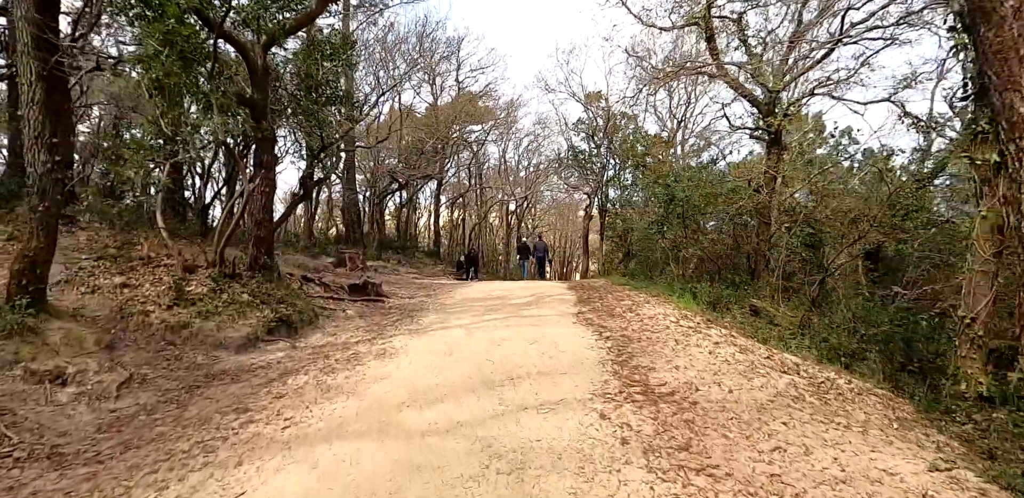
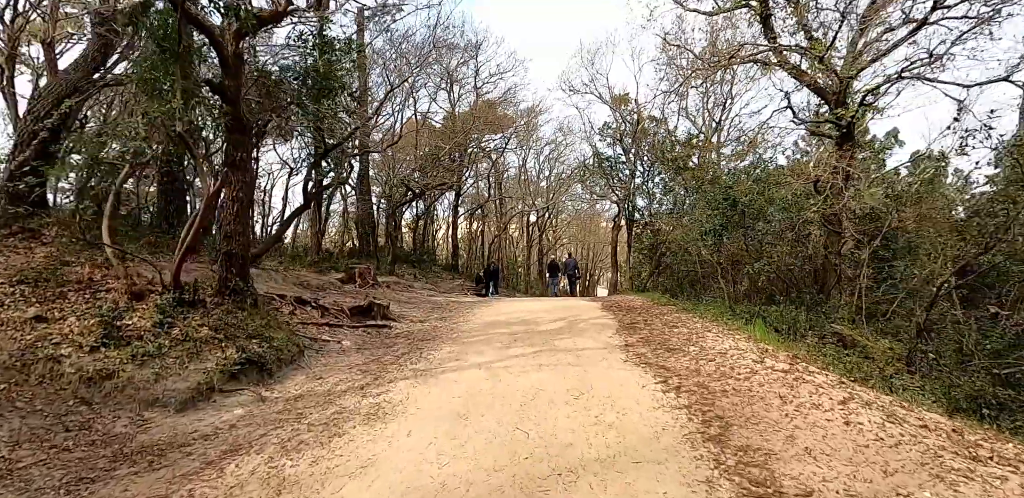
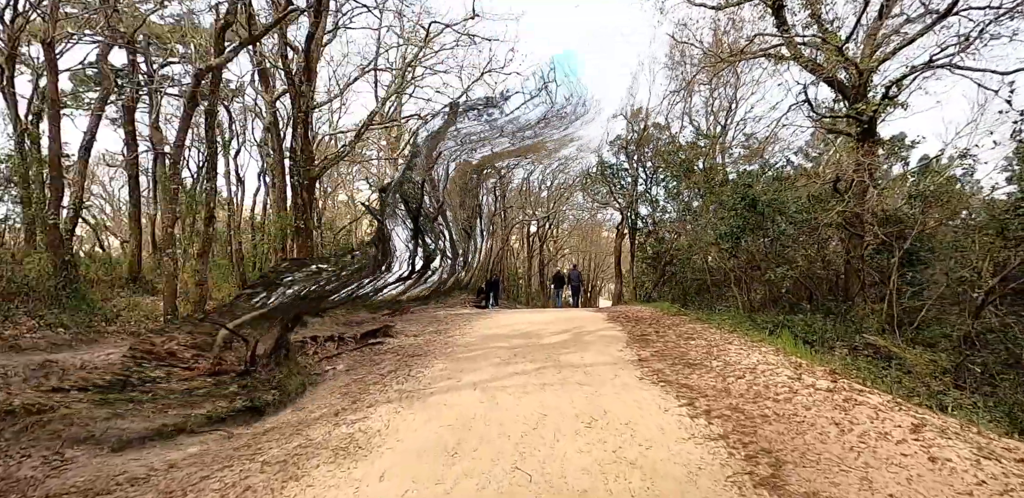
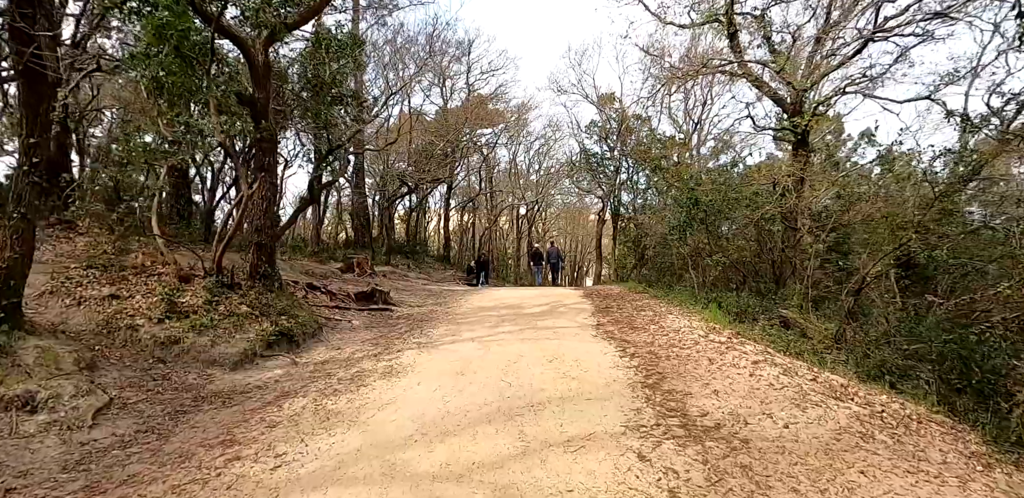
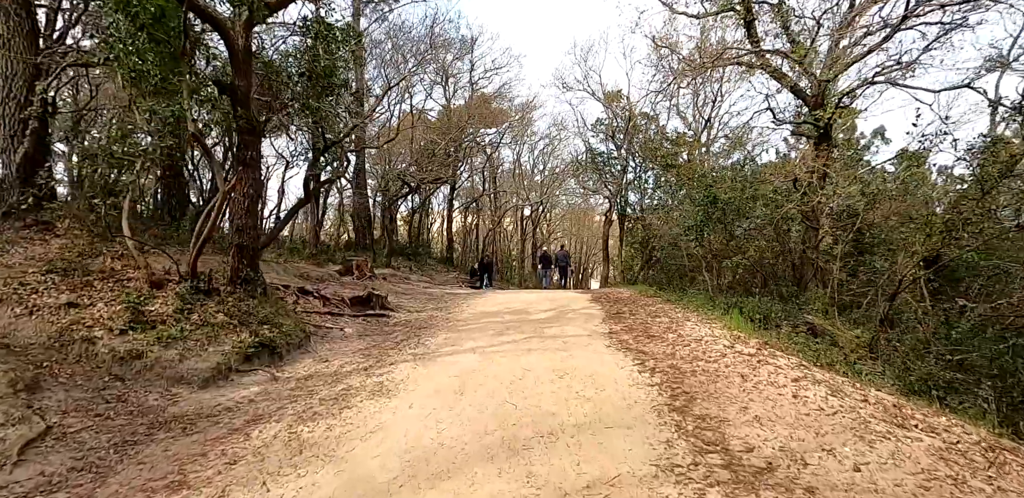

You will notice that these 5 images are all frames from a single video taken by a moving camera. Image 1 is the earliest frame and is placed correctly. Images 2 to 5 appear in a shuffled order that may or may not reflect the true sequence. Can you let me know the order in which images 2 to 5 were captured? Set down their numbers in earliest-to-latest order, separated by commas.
4, 5, 2, 3
